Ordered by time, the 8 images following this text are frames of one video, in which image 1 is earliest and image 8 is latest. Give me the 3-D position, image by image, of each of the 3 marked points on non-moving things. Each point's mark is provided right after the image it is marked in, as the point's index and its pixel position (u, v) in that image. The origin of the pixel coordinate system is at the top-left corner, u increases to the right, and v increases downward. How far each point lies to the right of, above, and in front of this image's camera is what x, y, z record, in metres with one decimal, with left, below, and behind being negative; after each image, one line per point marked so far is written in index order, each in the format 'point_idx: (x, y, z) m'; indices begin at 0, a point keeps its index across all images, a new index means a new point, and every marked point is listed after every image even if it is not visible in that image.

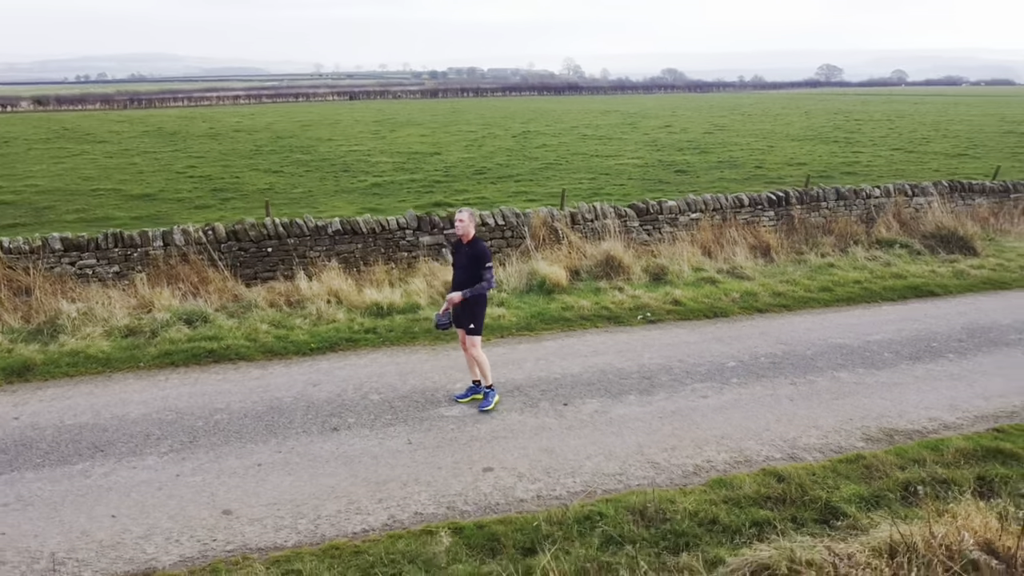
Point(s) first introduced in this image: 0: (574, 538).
0: (+0.4, -1.6, +5.3) m
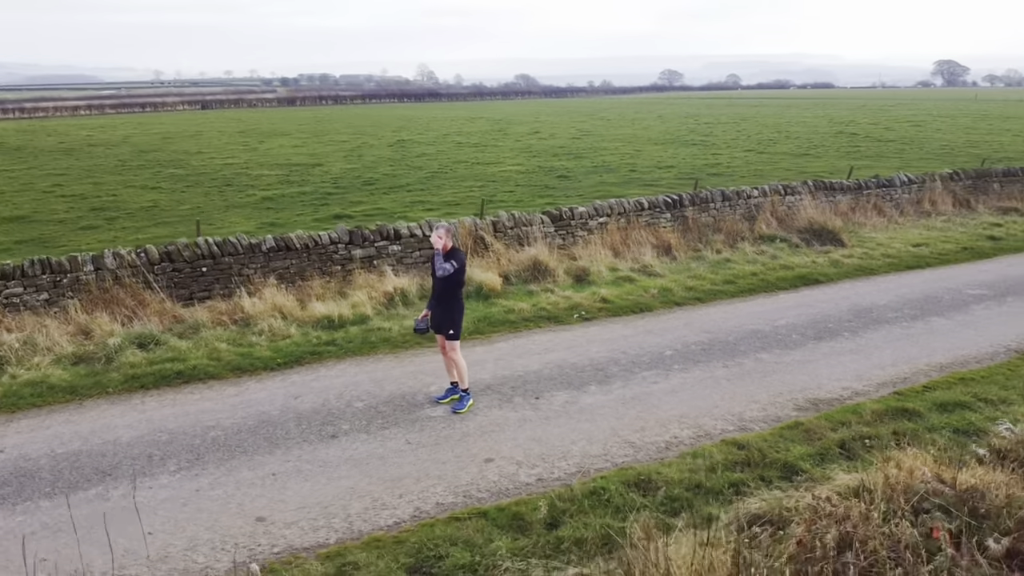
0: (+0.5, -1.6, +6.0) m
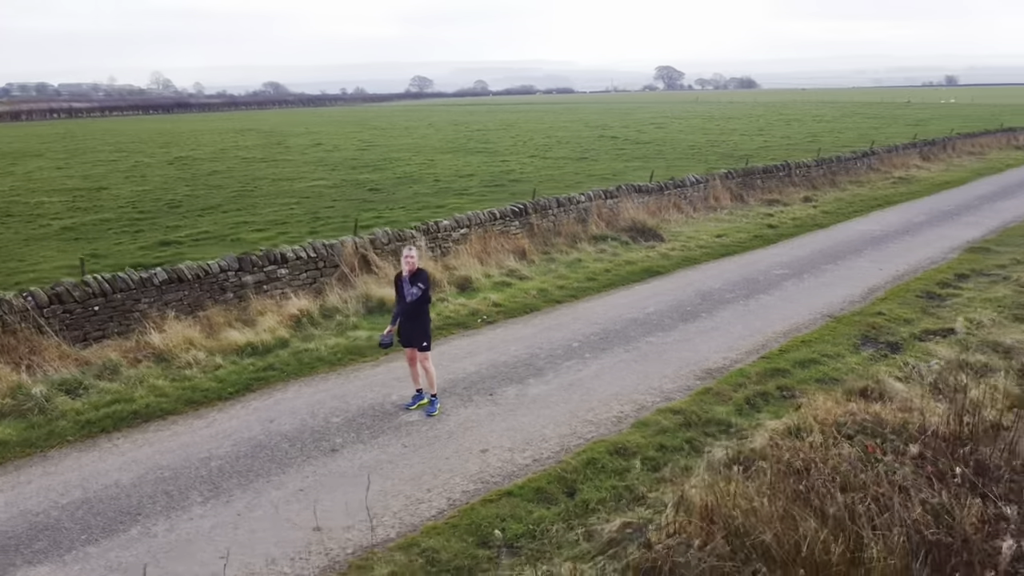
0: (+0.7, -1.7, +7.2) m
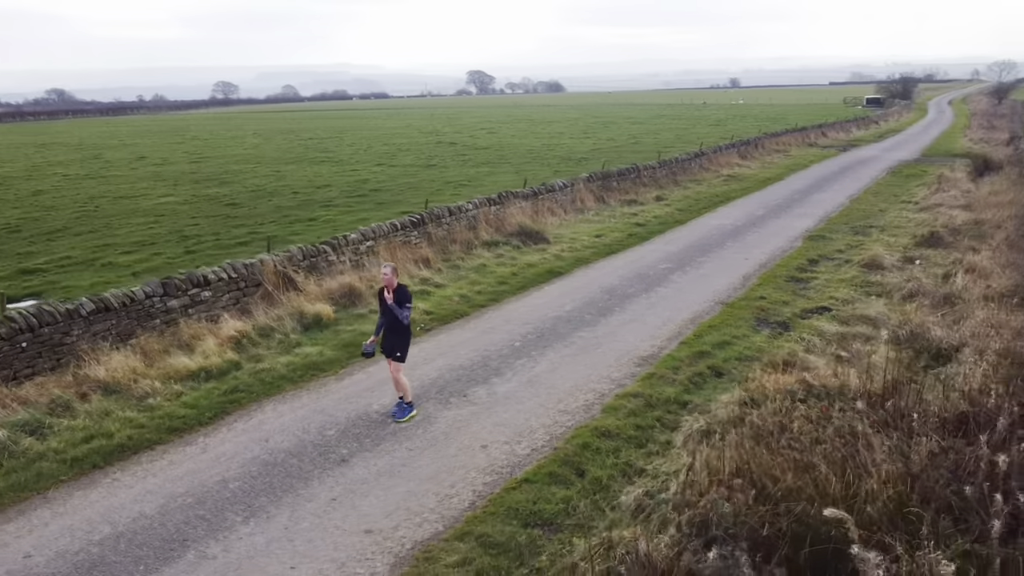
0: (+0.8, -1.7, +8.1) m
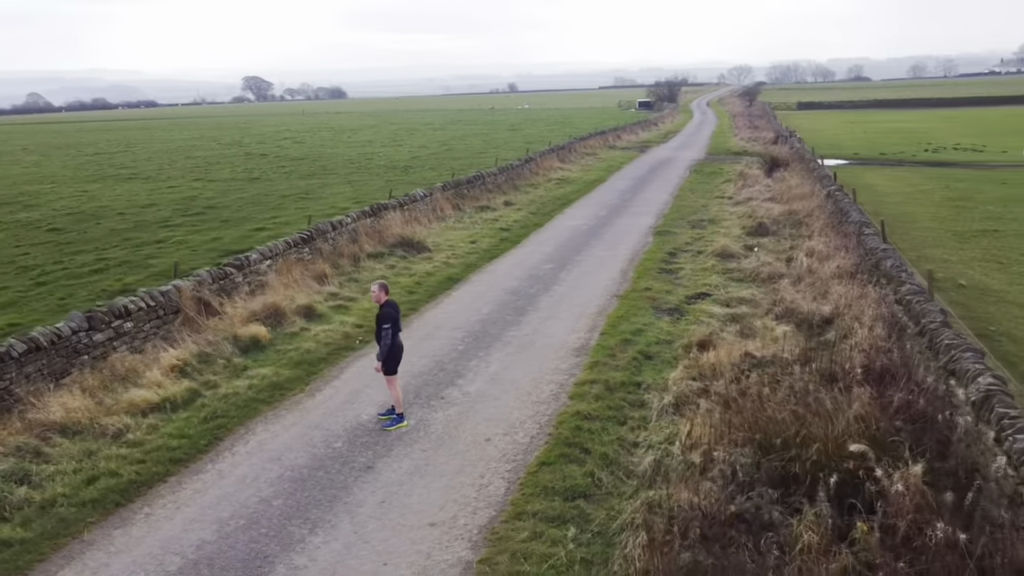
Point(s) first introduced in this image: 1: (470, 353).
0: (+0.8, -1.7, +9.2) m
1: (-0.6, -1.0, +12.2) m
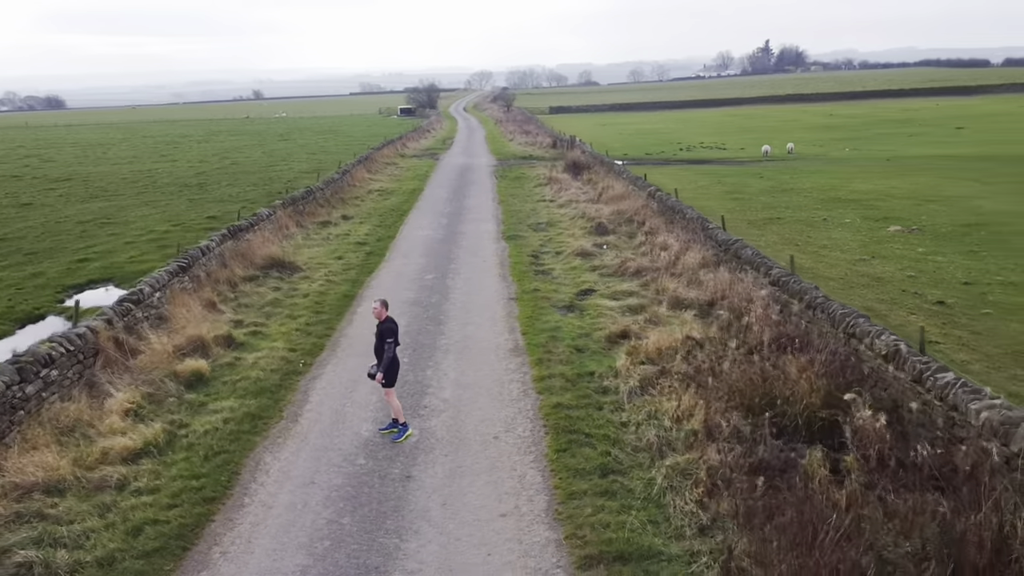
0: (+0.9, -1.7, +10.4) m
1: (-1.5, -1.2, +12.8) m
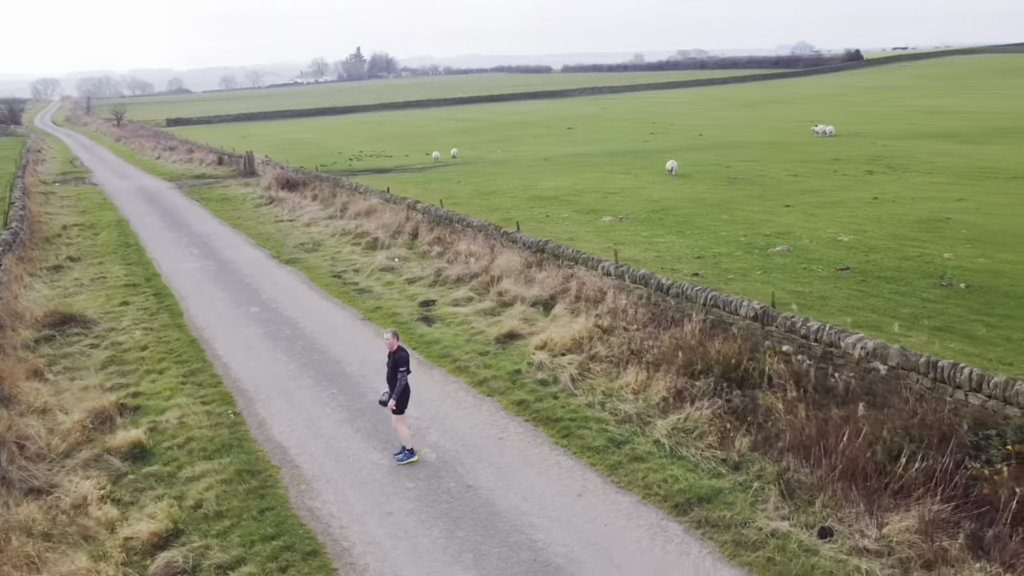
0: (+0.6, -1.8, +11.9) m
1: (-2.6, -1.7, +13.0) m
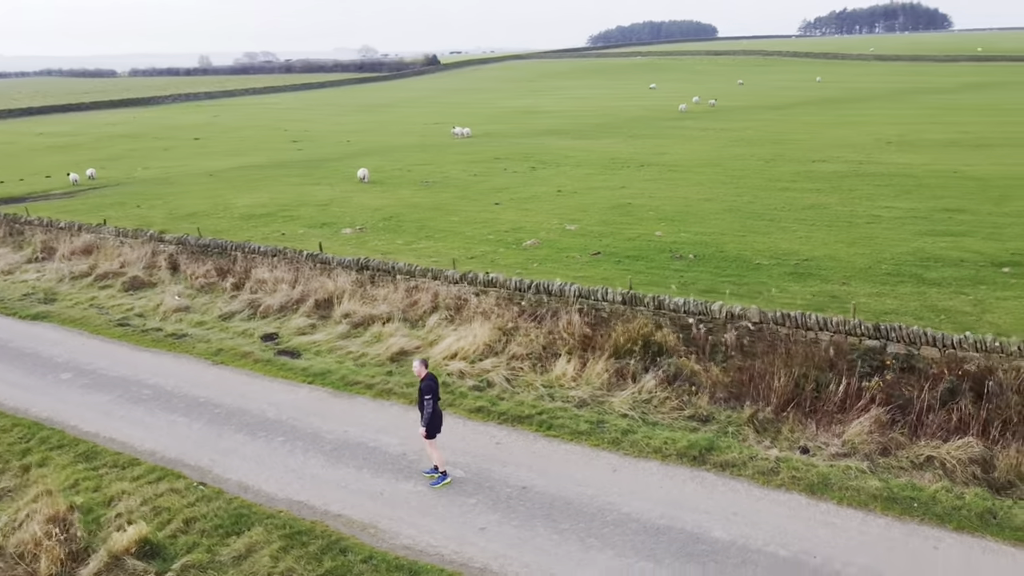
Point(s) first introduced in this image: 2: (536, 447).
0: (+0.1, -2.0, +13.0) m
1: (-3.2, -2.3, +12.4) m
2: (+0.3, -2.3, +11.9) m
